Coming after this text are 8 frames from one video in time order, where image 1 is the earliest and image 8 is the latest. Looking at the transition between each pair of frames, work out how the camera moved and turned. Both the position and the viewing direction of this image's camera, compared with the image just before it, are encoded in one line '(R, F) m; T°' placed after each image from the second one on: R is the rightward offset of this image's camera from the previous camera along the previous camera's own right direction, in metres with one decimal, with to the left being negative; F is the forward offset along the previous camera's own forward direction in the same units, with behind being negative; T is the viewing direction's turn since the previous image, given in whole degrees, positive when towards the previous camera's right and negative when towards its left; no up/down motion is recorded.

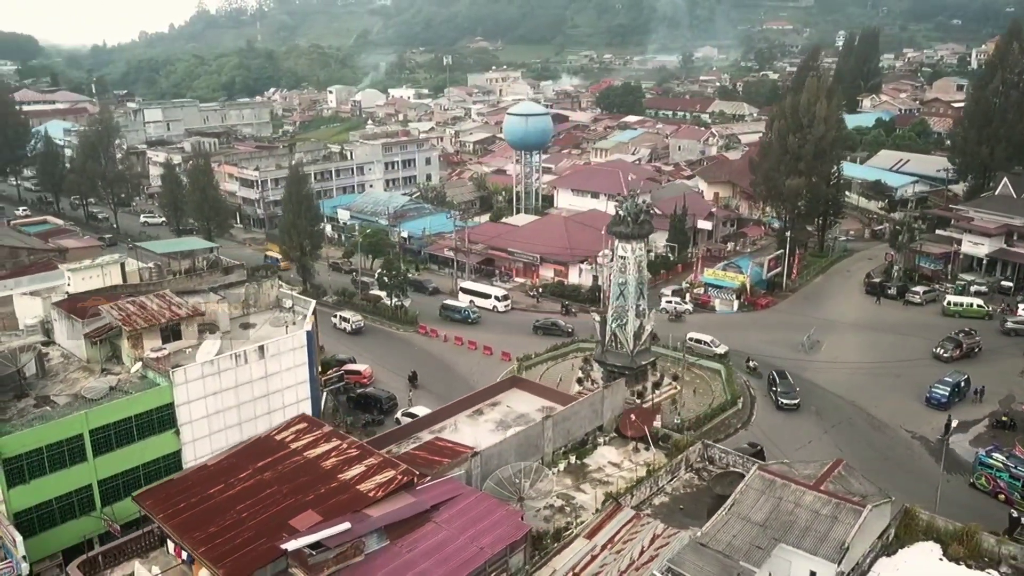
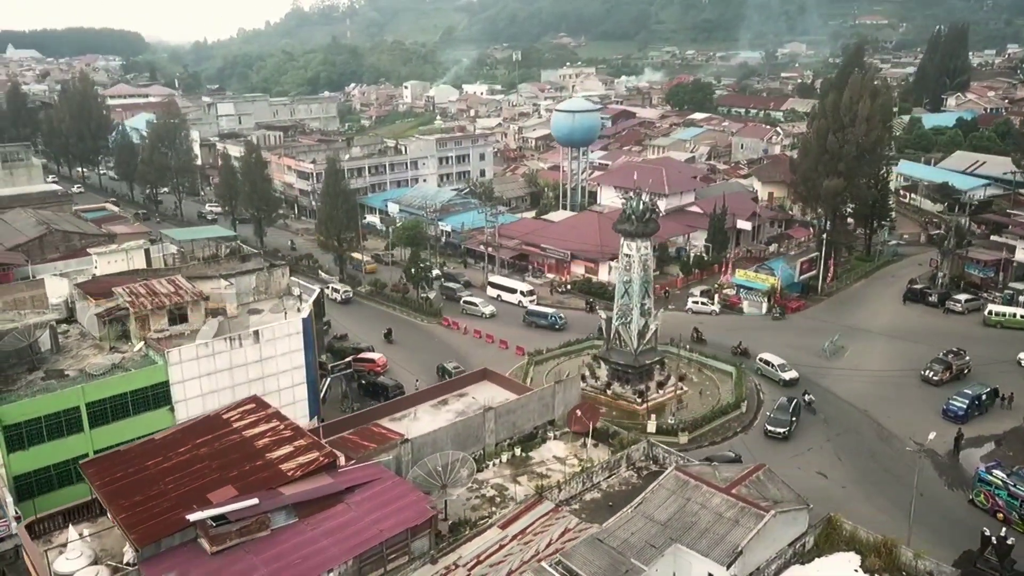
(+2.6, -0.1) m; -6°
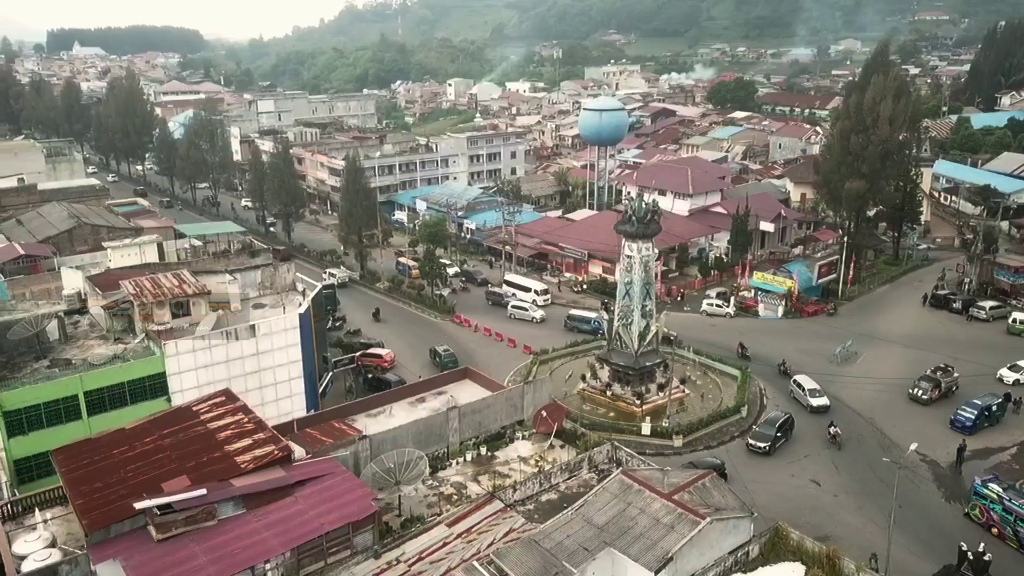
(+1.6, -0.1) m; -3°
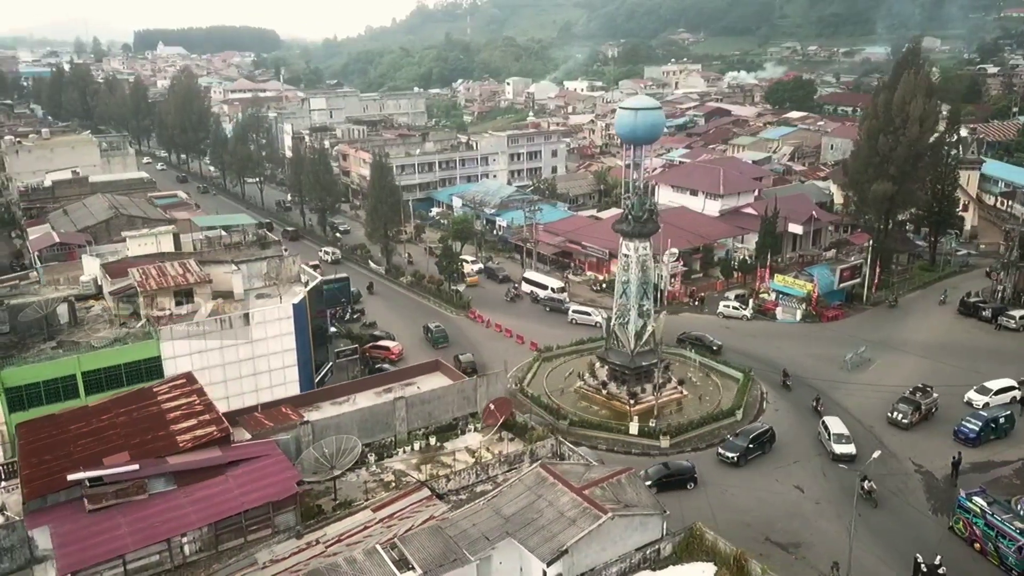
(+2.3, -0.1) m; -5°
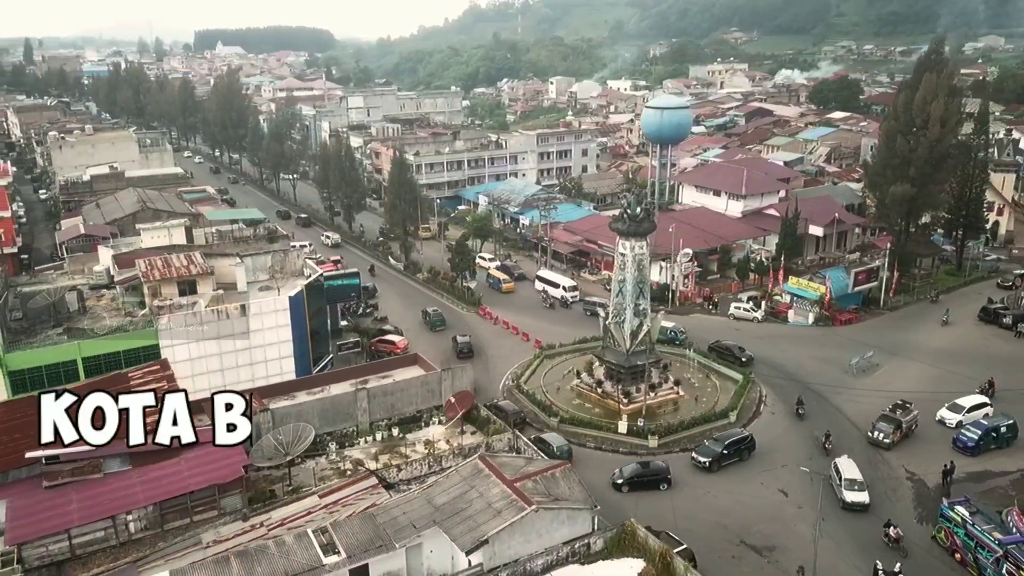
(+1.8, -0.1) m; -4°
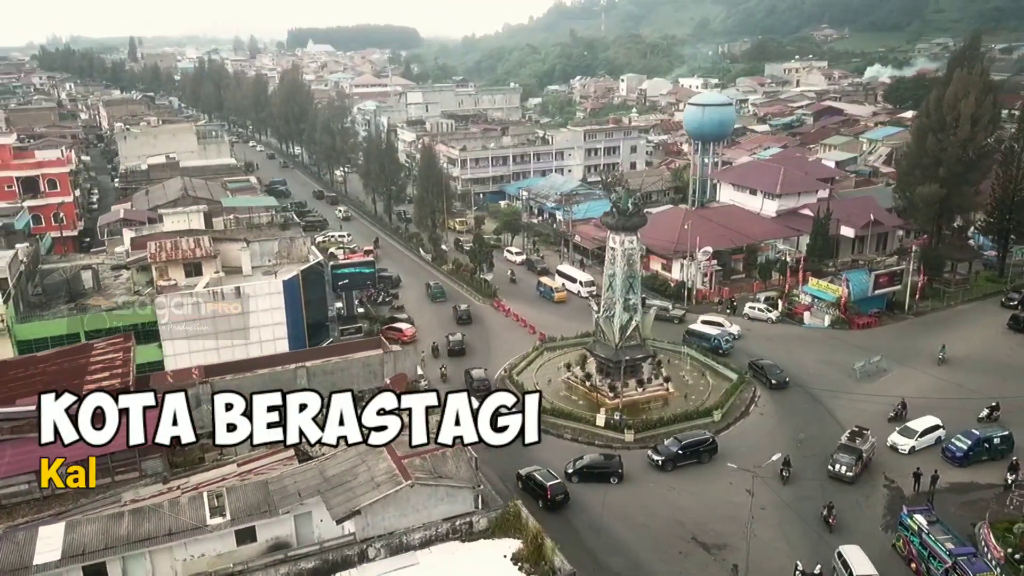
(+3.0, -0.1) m; -6°
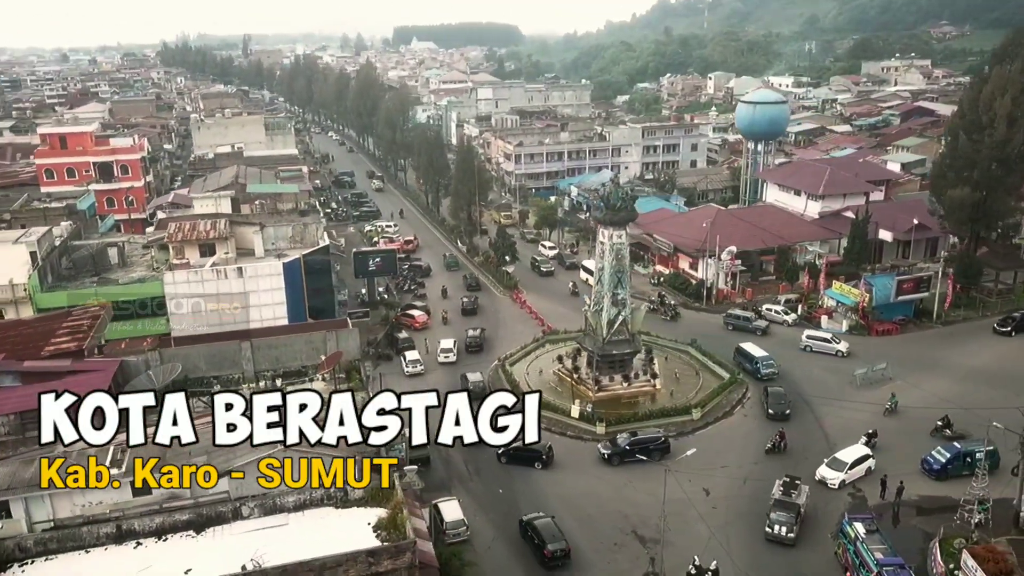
(+3.6, -0.2) m; -7°
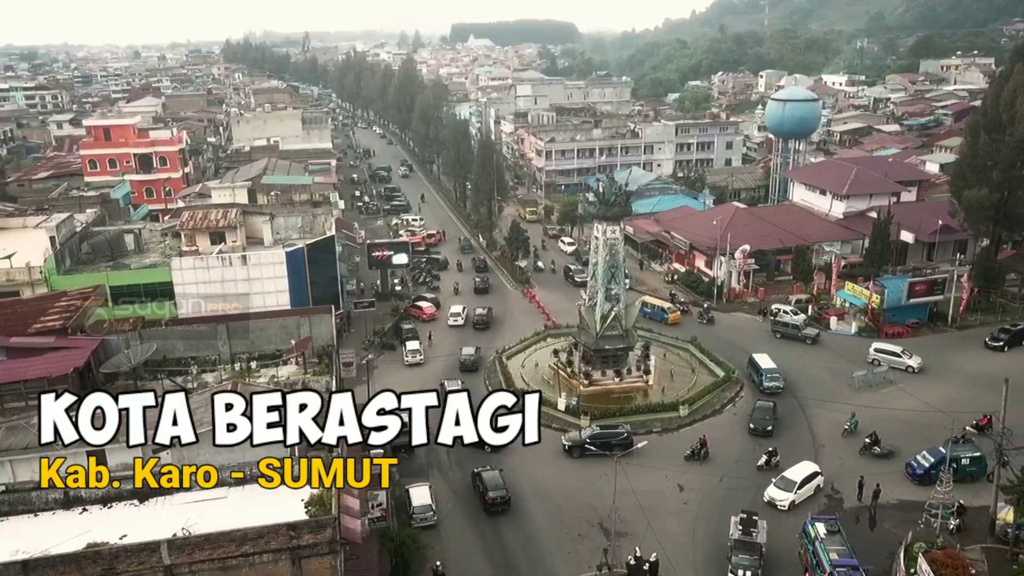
(+2.0, -0.2) m; -4°
